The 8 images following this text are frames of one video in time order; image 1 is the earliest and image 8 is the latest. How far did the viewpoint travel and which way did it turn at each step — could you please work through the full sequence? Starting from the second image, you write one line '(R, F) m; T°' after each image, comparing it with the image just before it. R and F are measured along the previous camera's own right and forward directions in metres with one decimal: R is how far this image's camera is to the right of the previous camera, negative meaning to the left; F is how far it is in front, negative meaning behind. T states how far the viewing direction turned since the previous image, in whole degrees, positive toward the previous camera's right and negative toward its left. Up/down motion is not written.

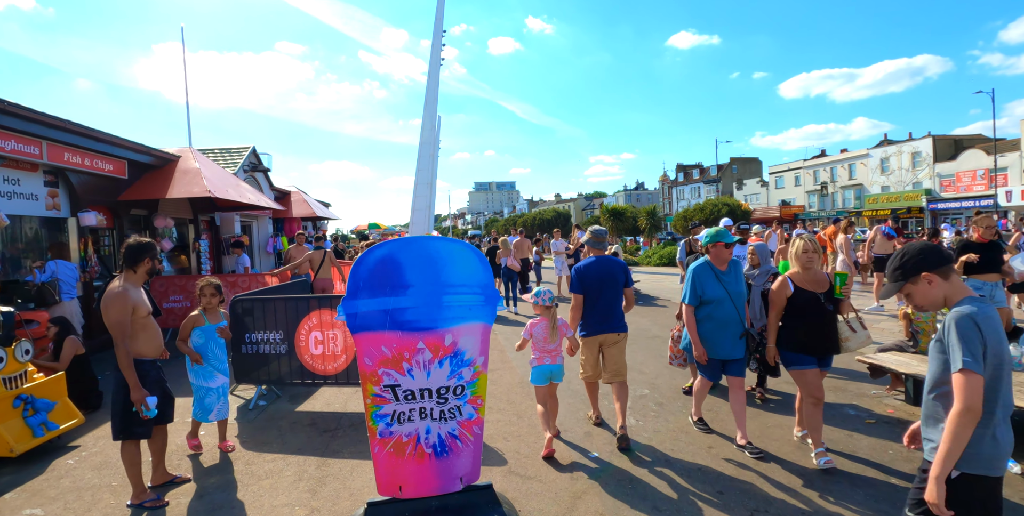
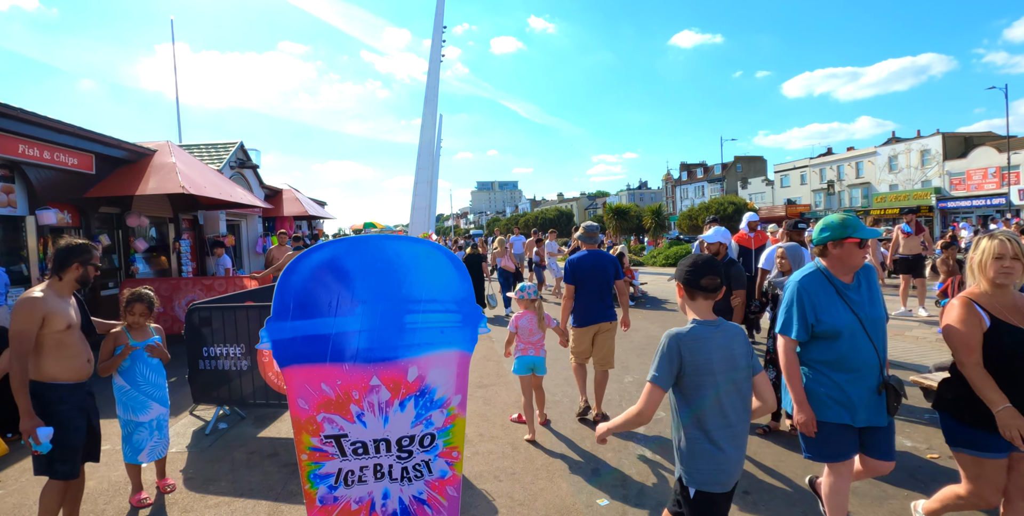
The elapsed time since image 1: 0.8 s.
(+0.1, +0.7) m; 0°
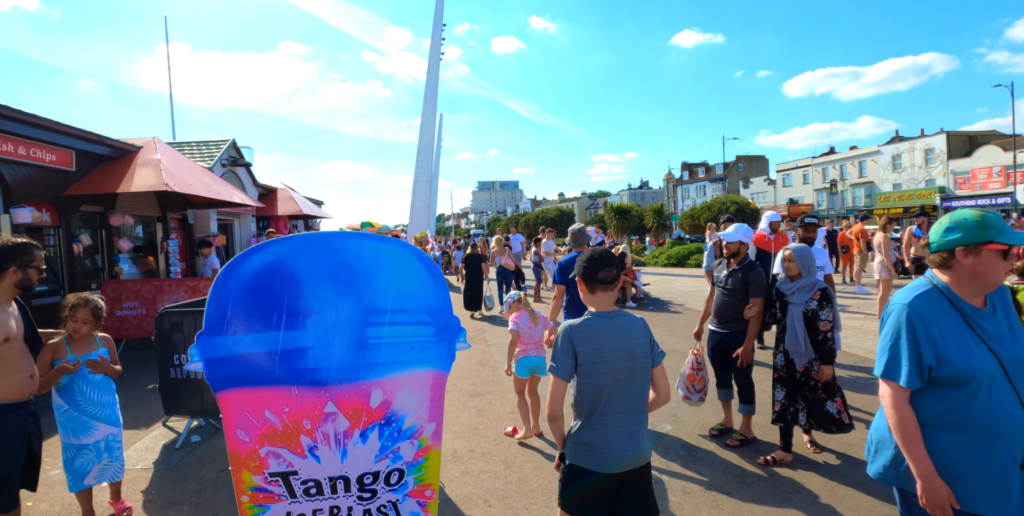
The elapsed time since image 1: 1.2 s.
(+0.1, +0.3) m; 0°
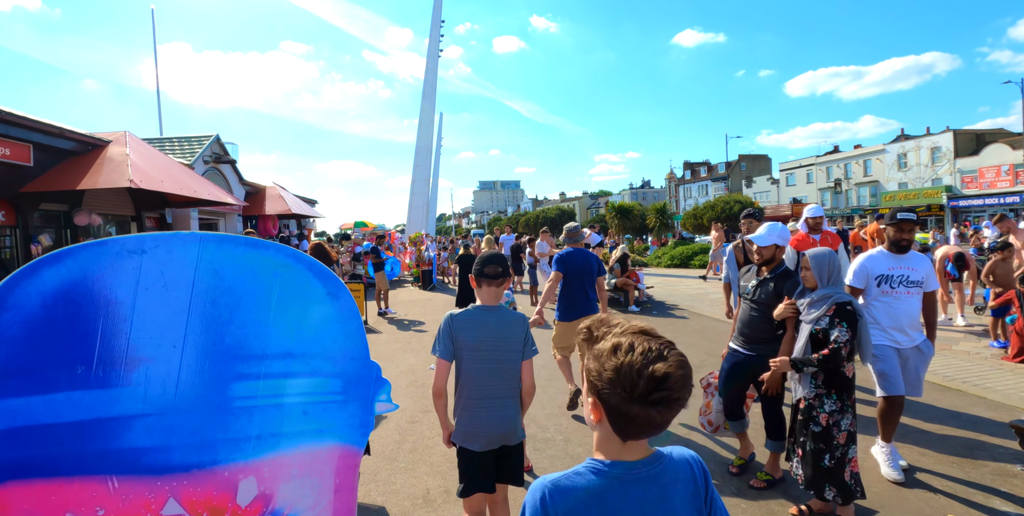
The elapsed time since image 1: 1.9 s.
(+0.1, +0.6) m; 0°
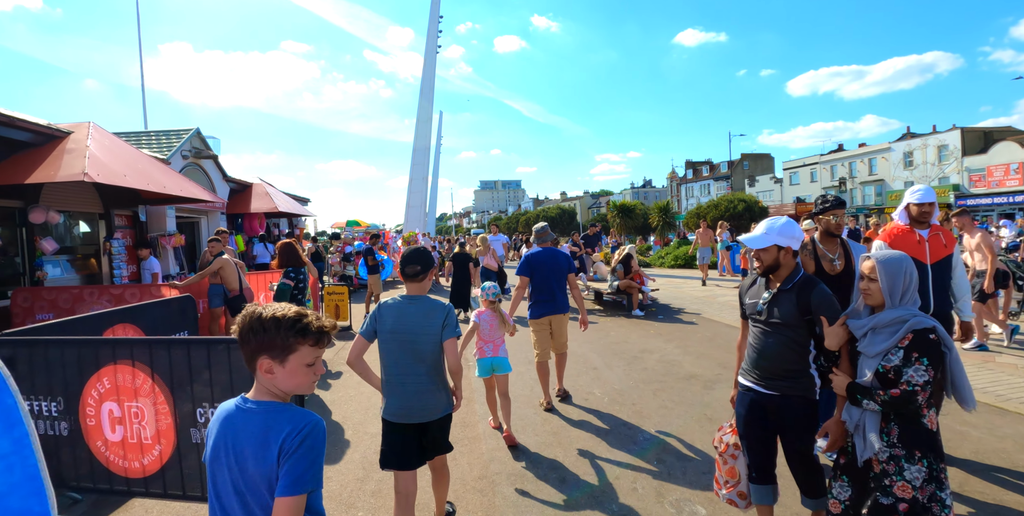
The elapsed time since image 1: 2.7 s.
(+0.1, +0.6) m; 0°
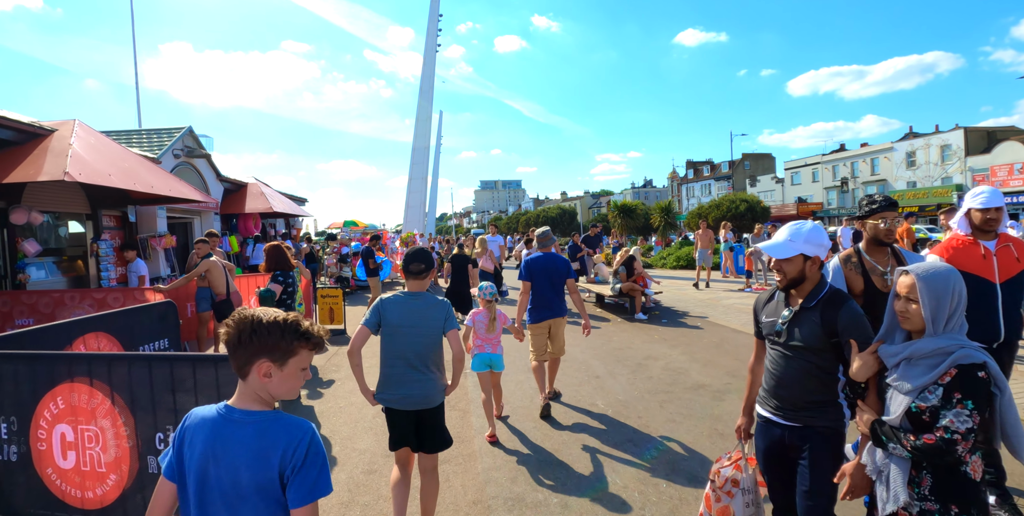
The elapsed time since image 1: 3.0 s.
(0.0, +0.3) m; 0°
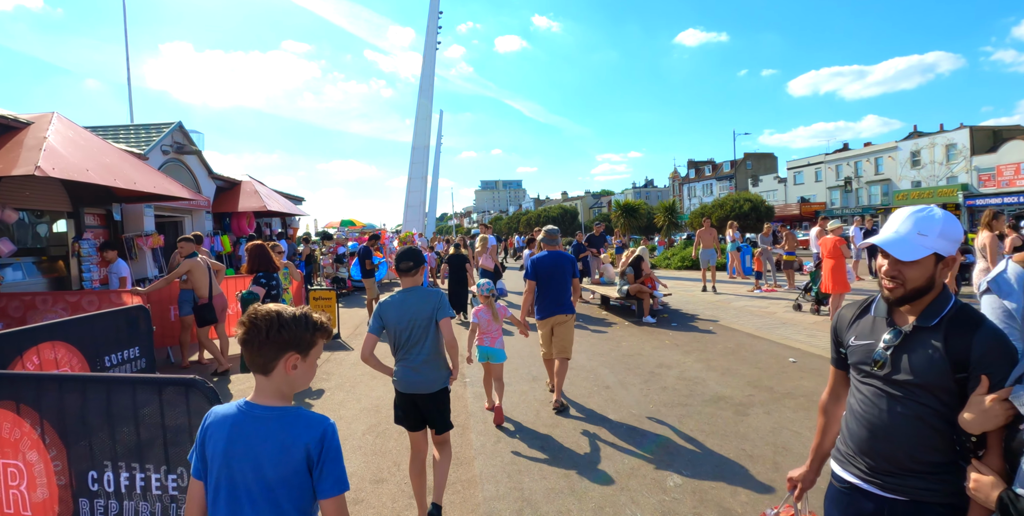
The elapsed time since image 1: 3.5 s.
(0.0, +0.4) m; 0°
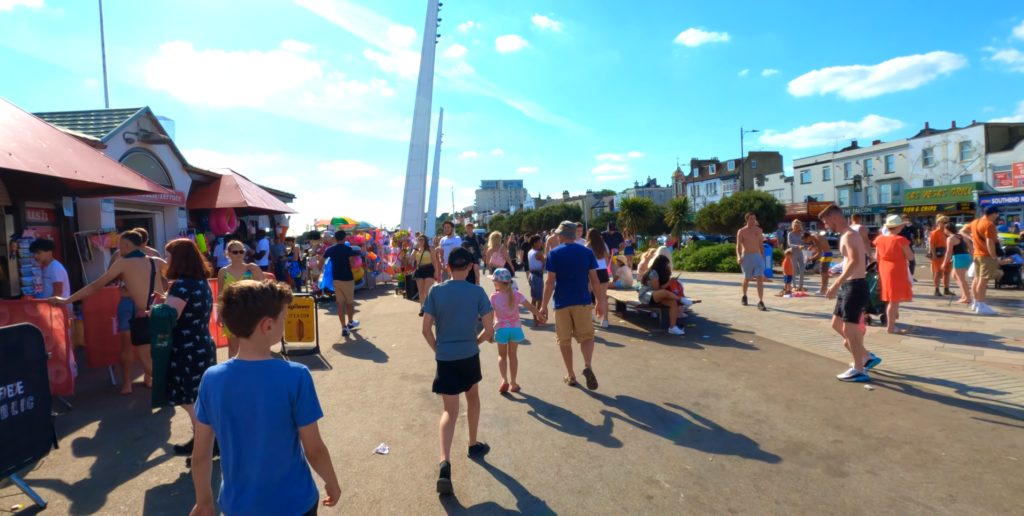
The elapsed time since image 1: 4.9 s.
(-0.1, +1.1) m; 0°
